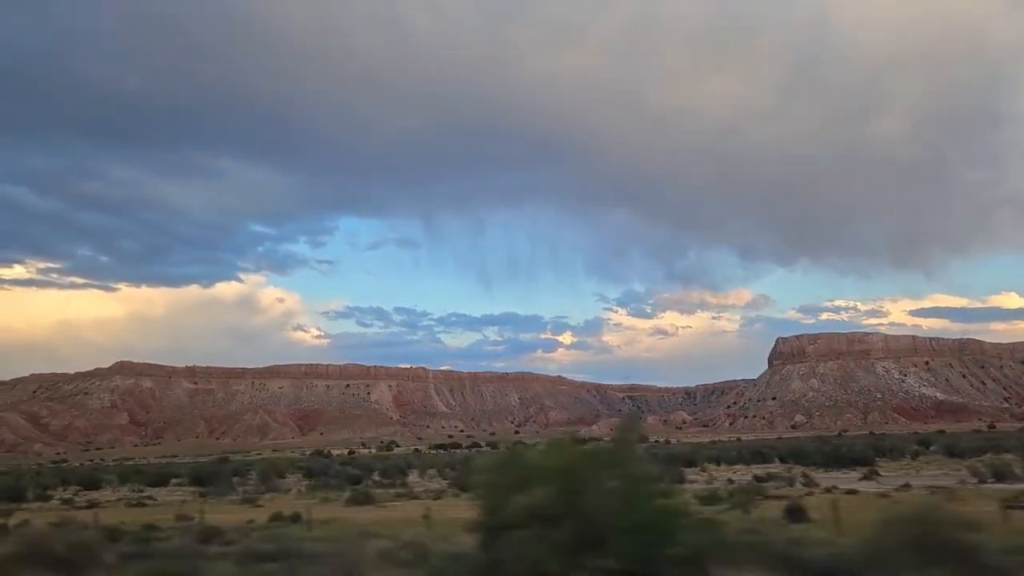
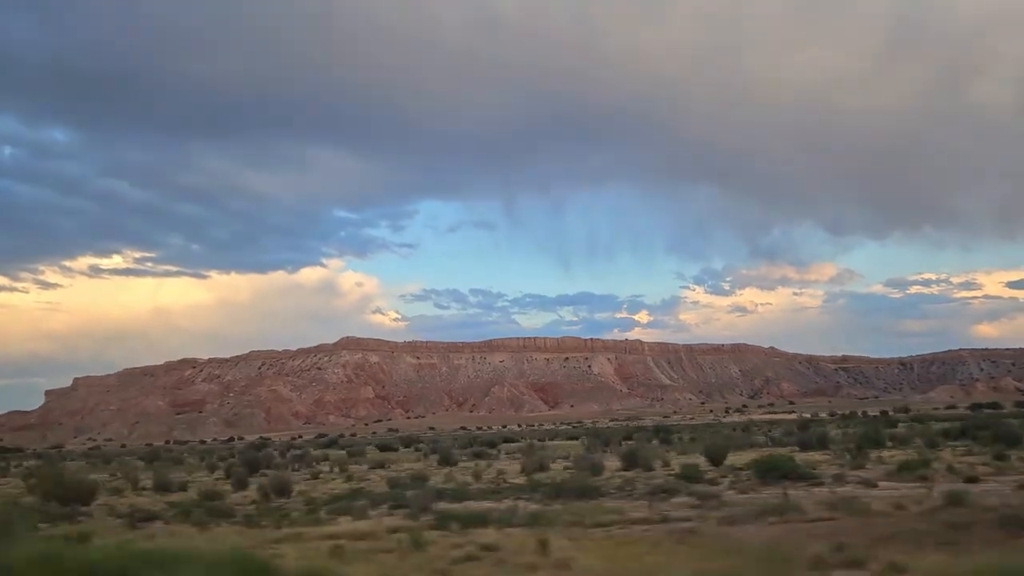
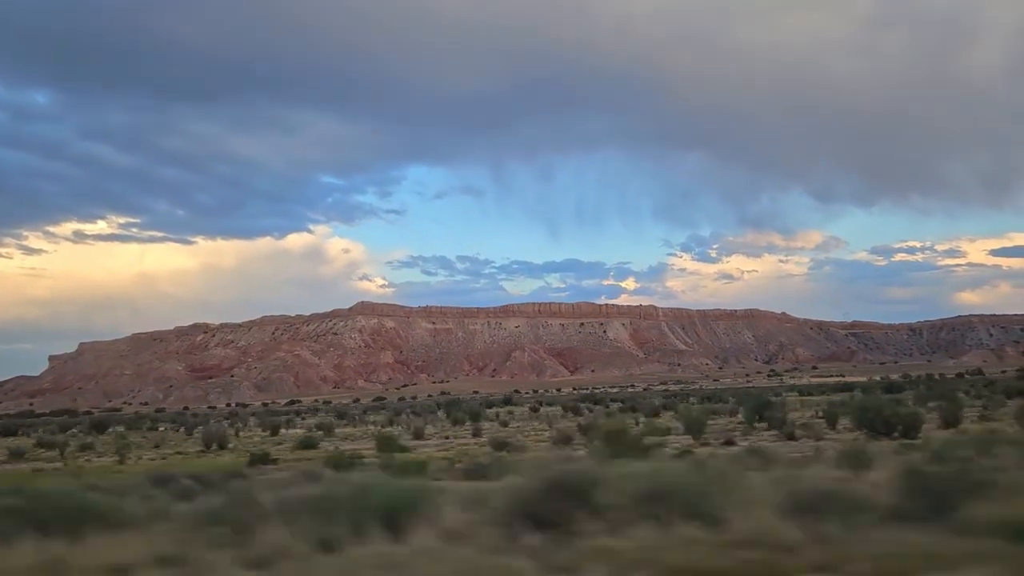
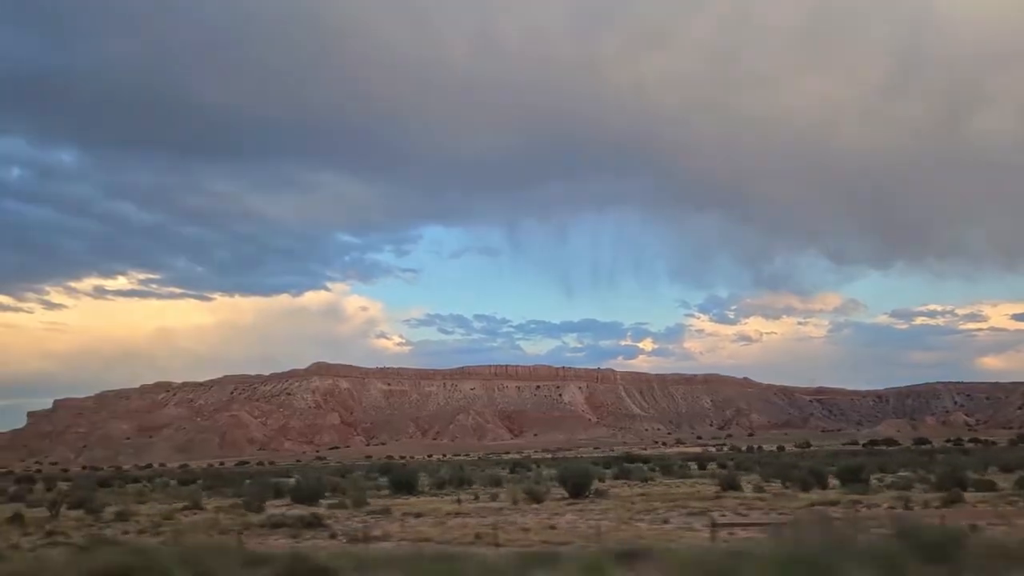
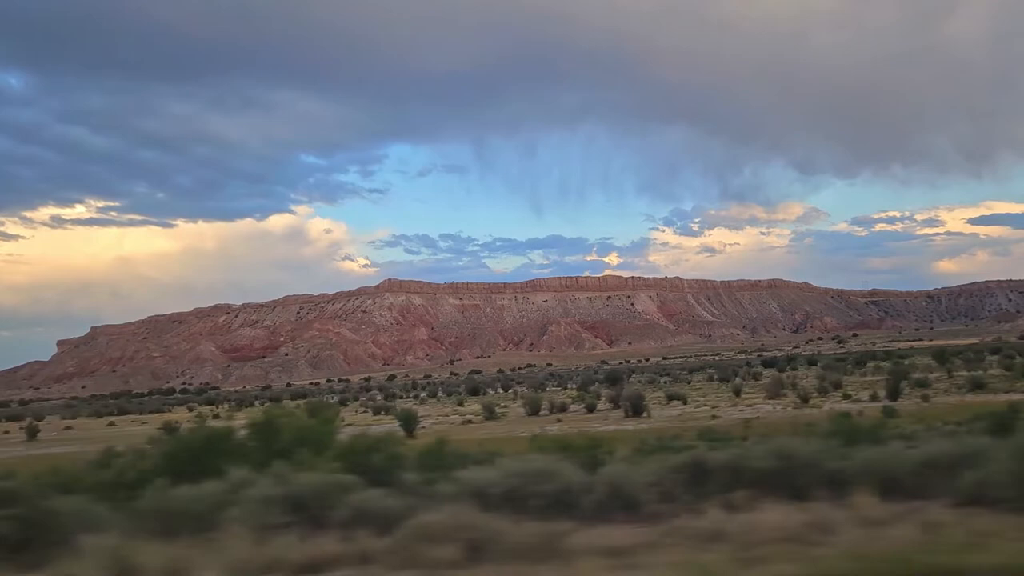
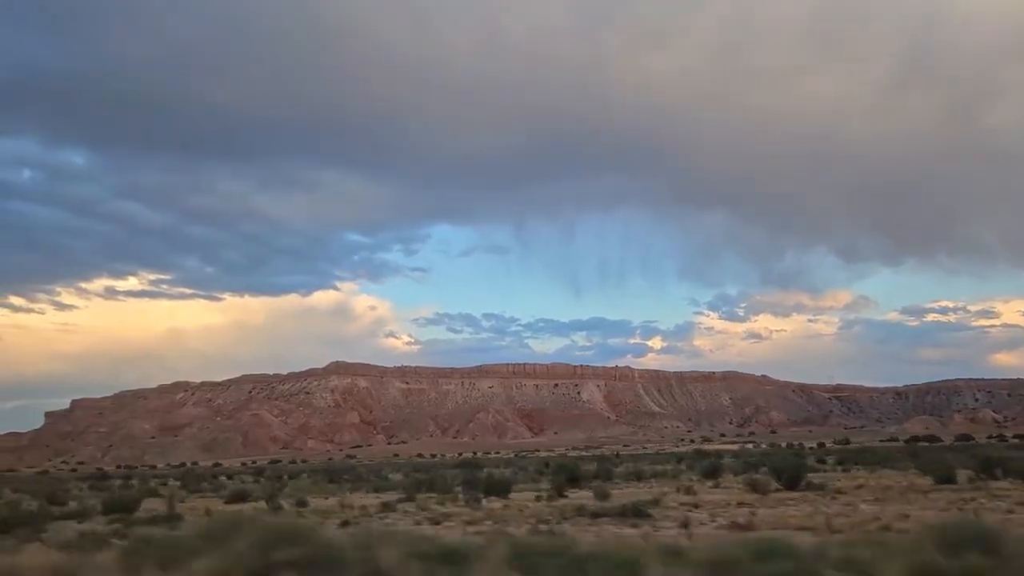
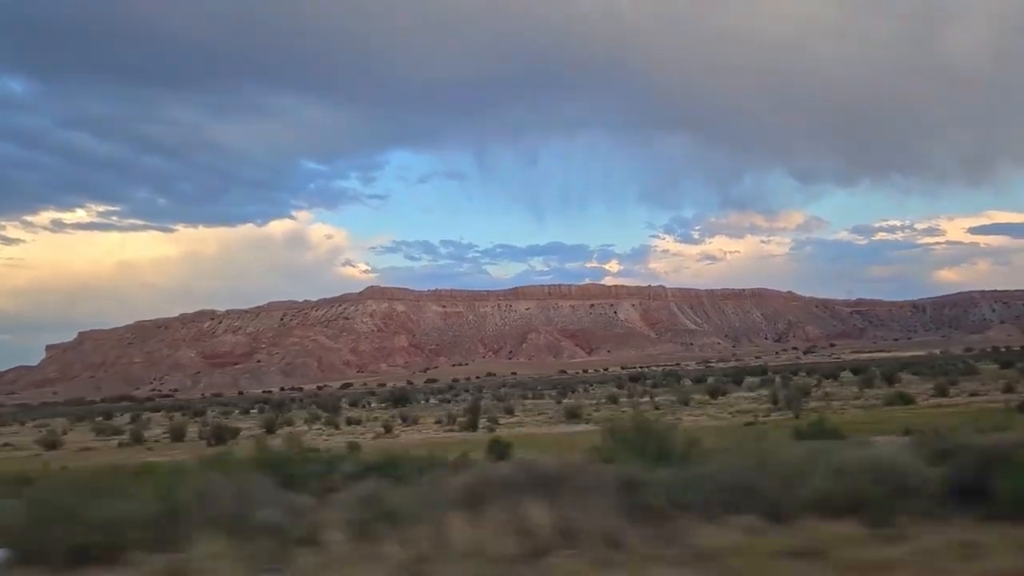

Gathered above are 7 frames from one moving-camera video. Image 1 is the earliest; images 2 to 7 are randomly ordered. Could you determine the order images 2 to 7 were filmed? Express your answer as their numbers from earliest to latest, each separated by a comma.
4, 6, 2, 3, 7, 5
